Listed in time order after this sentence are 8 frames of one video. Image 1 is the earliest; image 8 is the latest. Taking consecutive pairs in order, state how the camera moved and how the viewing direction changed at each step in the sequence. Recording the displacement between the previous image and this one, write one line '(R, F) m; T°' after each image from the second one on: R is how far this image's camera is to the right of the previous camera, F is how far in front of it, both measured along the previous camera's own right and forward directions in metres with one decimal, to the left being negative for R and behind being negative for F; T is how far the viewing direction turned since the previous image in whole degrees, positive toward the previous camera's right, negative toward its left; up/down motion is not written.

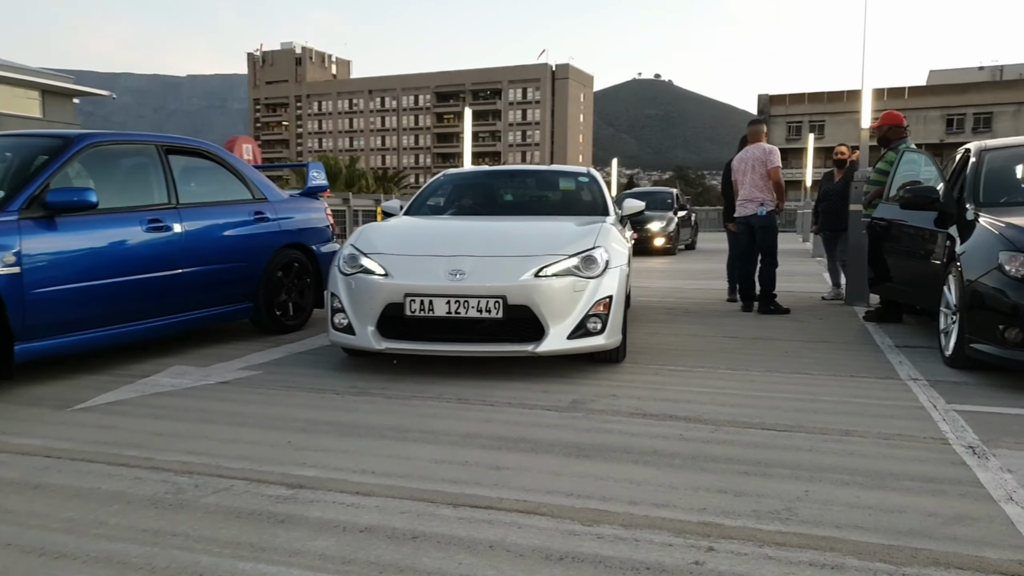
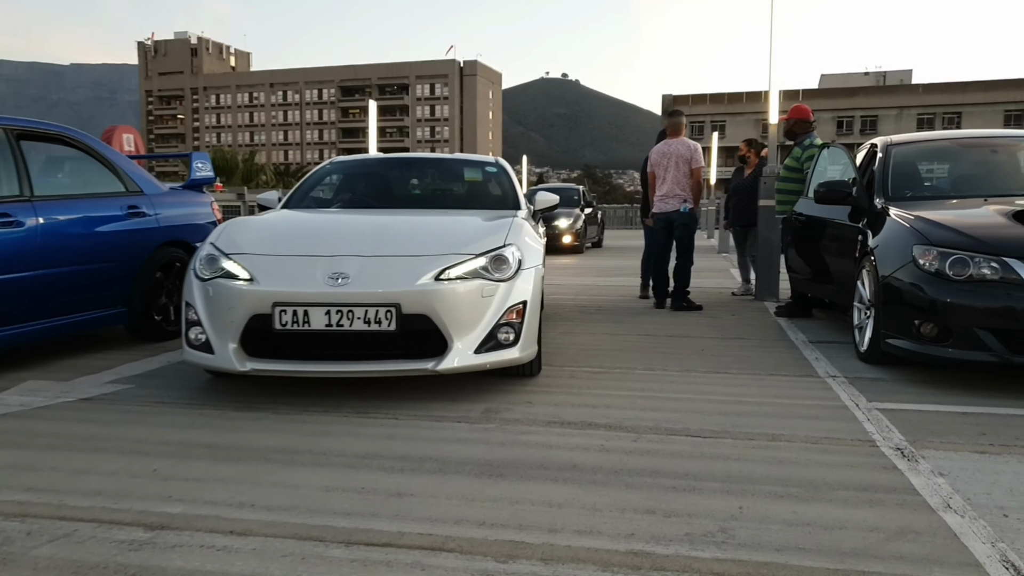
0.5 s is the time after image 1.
(0.0, +0.4) m; +7°
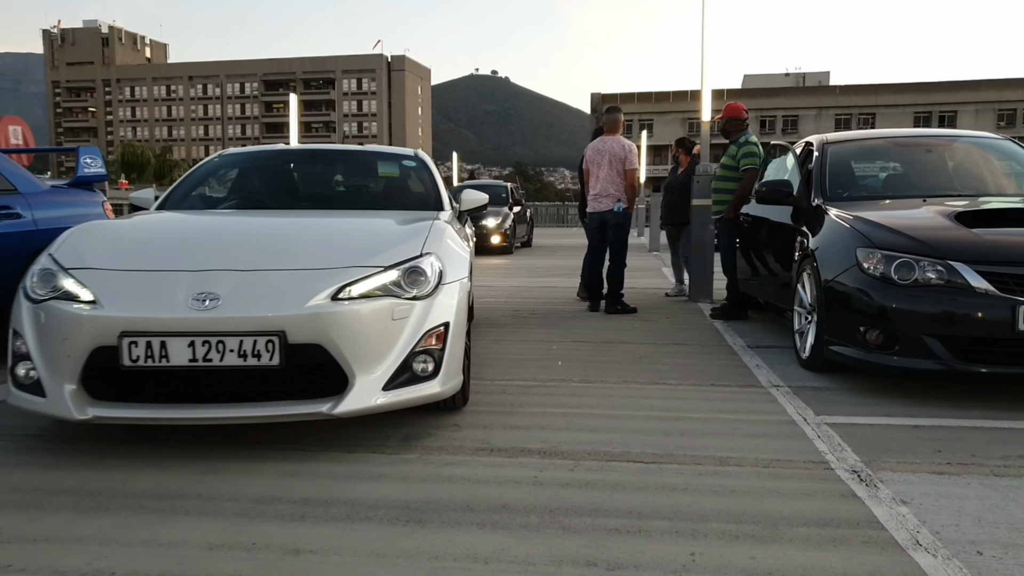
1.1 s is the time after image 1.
(0.0, +0.4) m; +5°
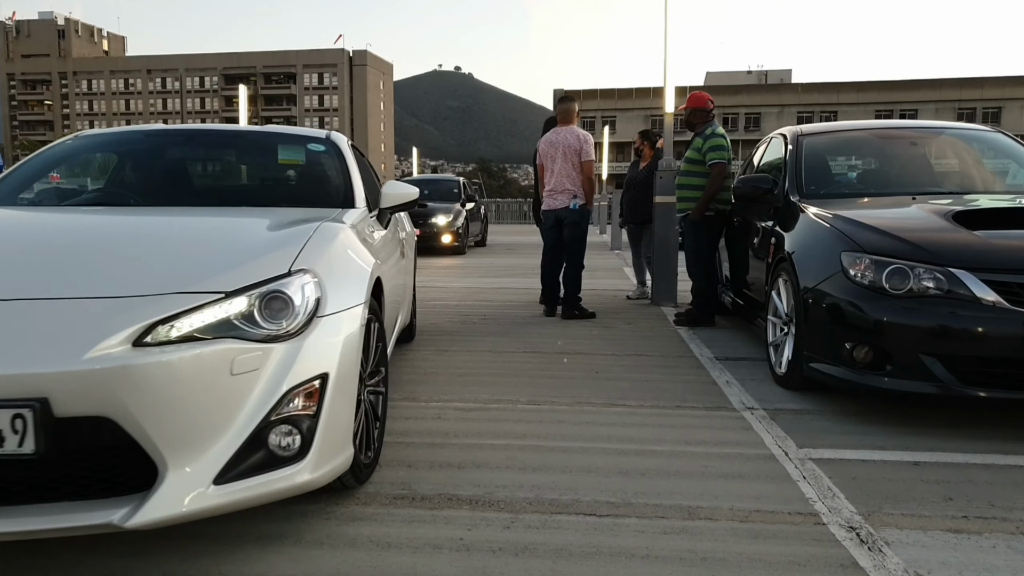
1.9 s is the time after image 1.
(+0.1, +0.6) m; +3°
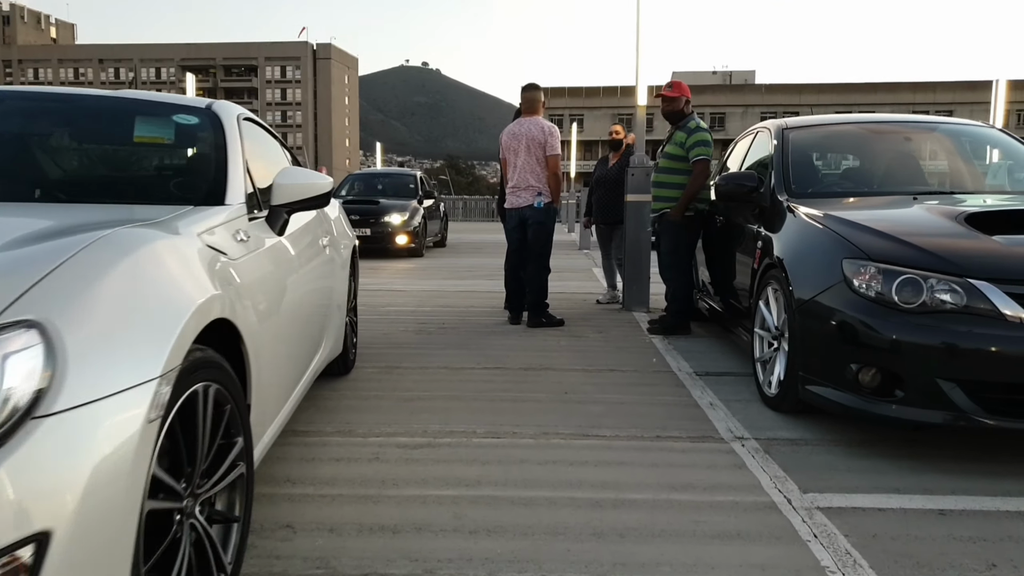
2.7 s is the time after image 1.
(+0.1, +0.5) m; +2°
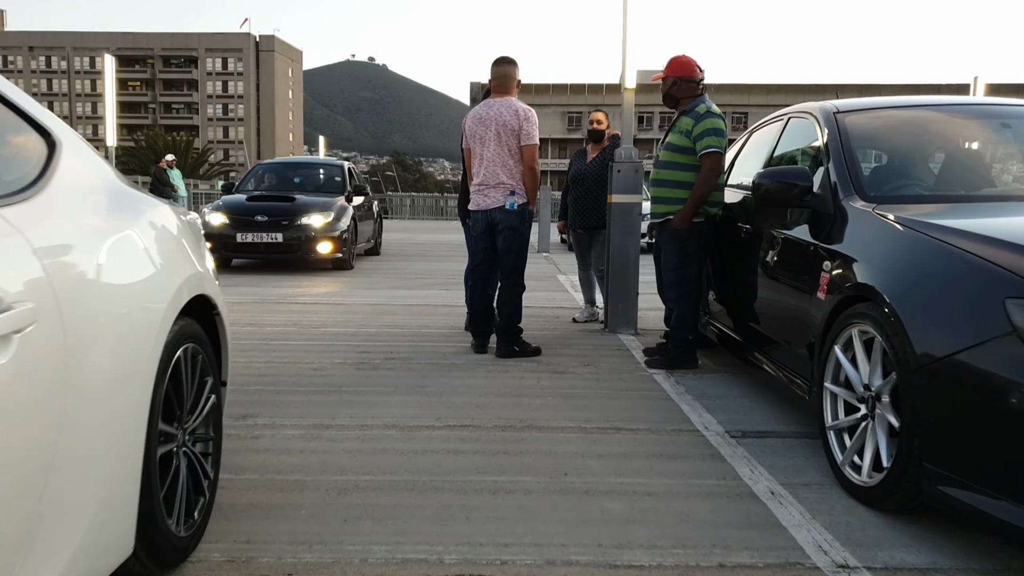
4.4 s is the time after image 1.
(-0.1, +1.2) m; +4°
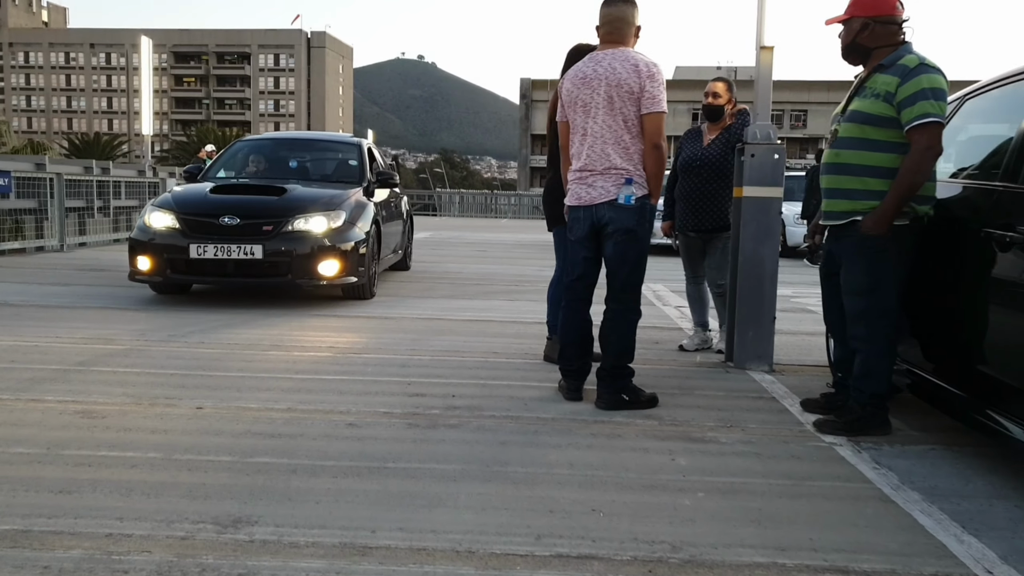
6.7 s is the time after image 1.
(-0.3, +1.4) m; -3°
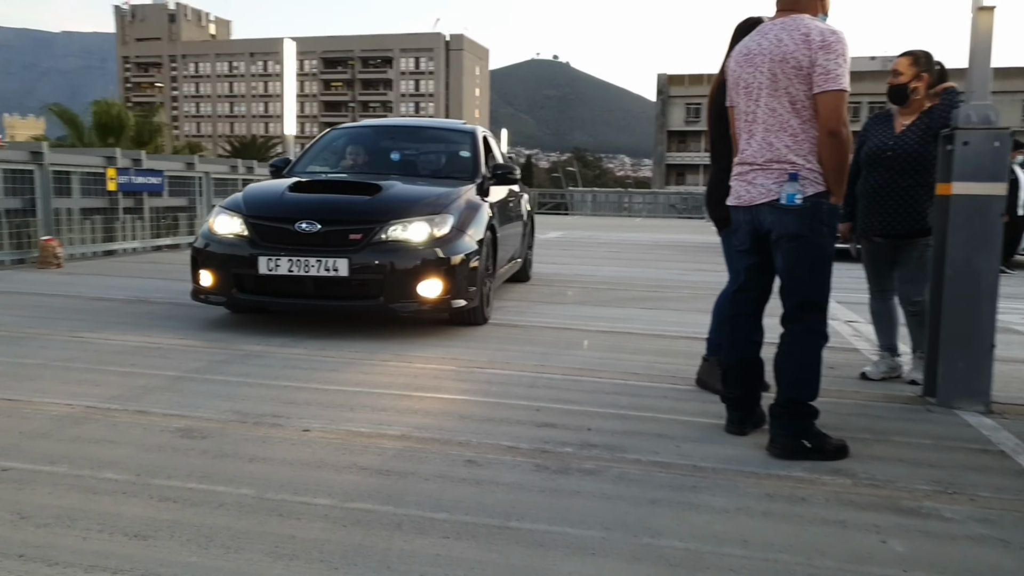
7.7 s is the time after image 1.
(-0.1, +0.6) m; -10°
